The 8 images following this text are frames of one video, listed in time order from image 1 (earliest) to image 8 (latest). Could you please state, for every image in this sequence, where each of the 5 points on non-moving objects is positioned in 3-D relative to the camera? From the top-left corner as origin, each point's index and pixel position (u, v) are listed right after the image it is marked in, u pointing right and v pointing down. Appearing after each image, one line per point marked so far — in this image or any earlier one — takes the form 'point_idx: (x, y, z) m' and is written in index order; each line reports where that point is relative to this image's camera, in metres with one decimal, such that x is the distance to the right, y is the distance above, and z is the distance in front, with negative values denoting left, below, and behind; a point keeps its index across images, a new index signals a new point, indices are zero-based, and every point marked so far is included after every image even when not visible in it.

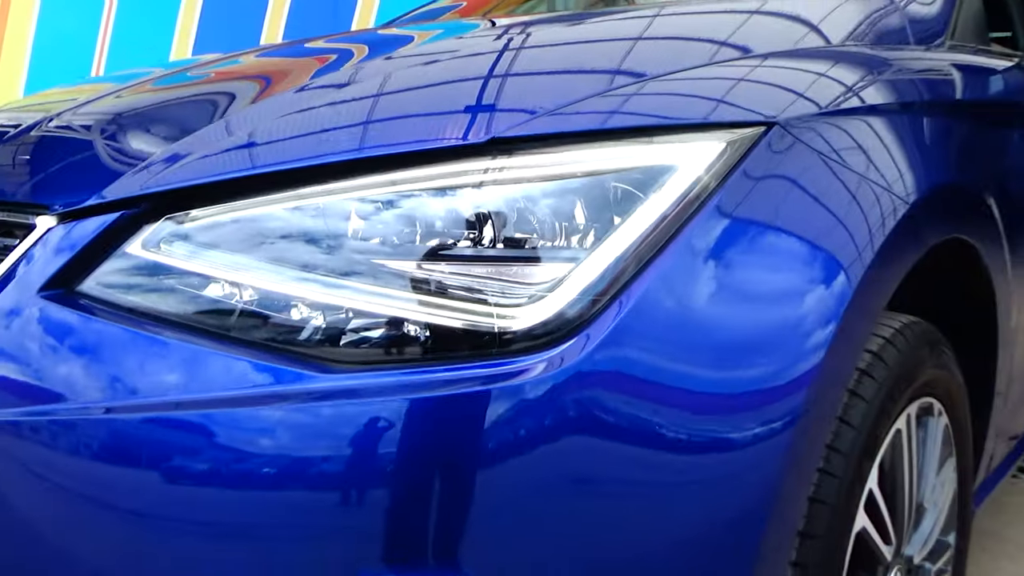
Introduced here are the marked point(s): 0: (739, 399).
0: (+0.3, -0.1, +0.8) m
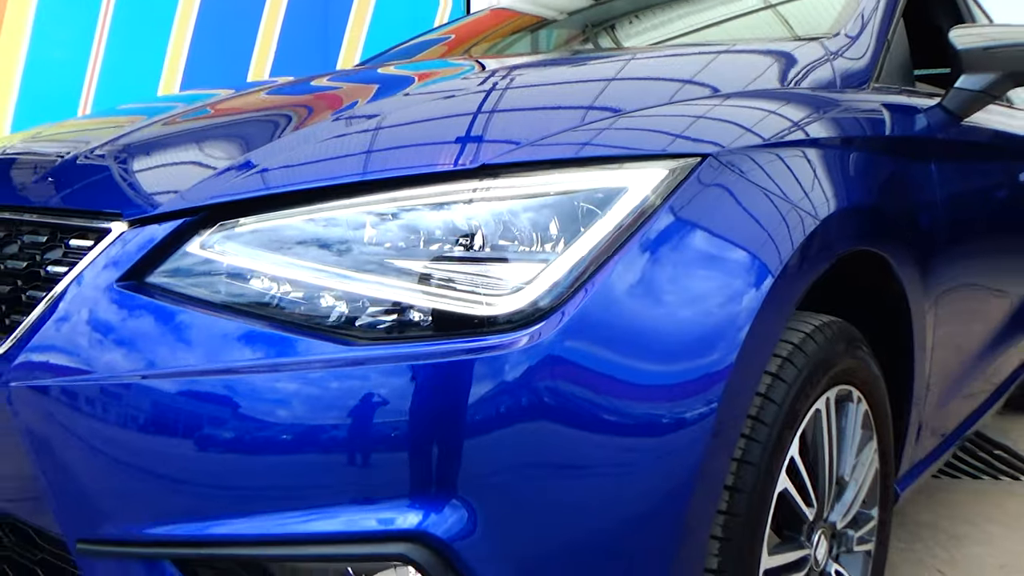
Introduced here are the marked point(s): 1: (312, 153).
0: (+0.2, -0.1, +0.9) m
1: (-0.3, +0.2, +1.1) m
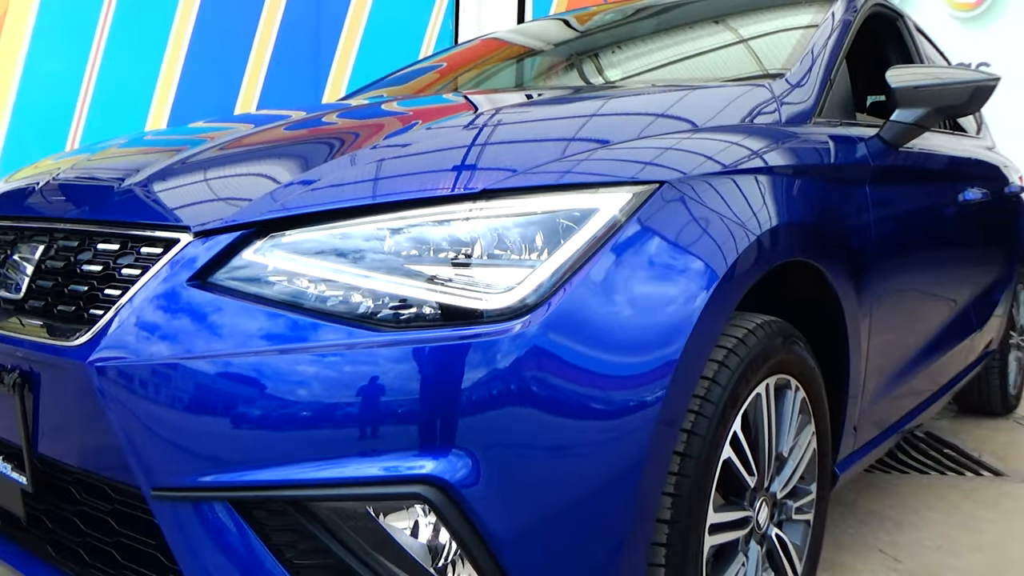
0: (+0.2, -0.1, +1.2) m
1: (-0.3, +0.2, +1.3) m
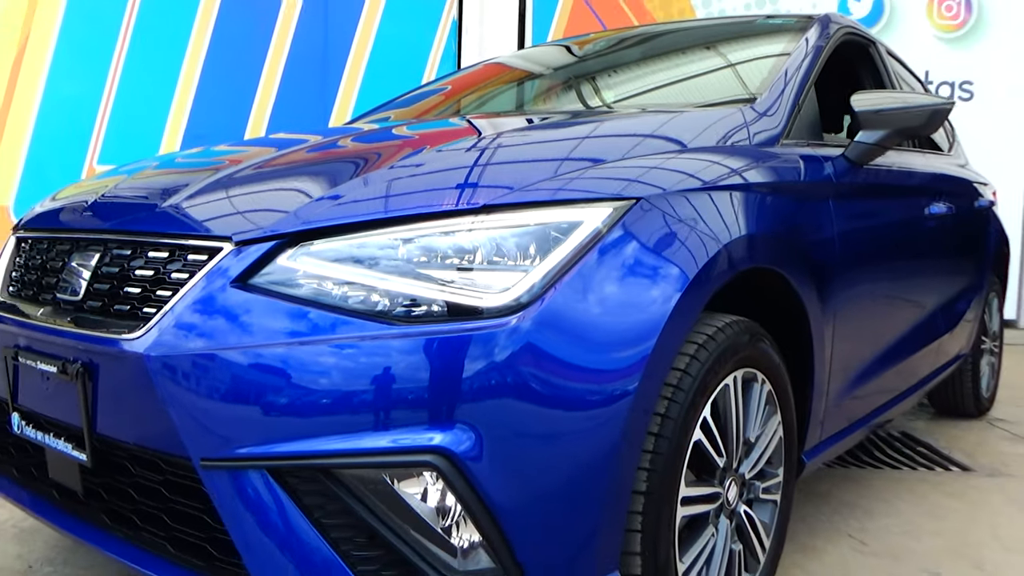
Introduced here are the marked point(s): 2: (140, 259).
0: (+0.2, -0.1, +1.4) m
1: (-0.3, +0.2, +1.5) m
2: (-0.7, +0.1, +1.4) m
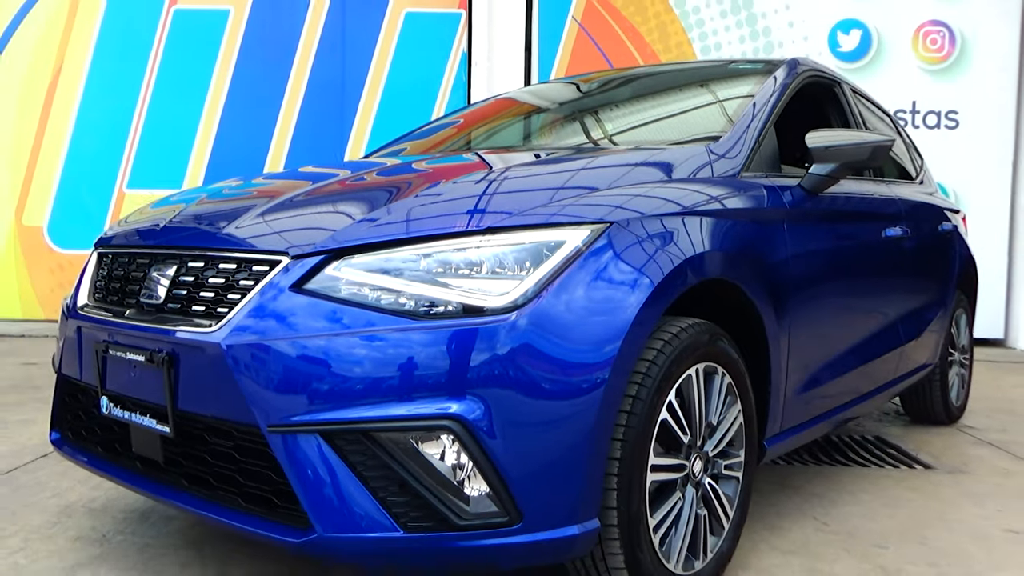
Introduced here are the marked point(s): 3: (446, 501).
0: (+0.2, -0.1, +1.7) m
1: (-0.3, +0.2, +1.8) m
2: (-0.7, 0.0, +1.8) m
3: (-0.1, -0.4, +1.6) m
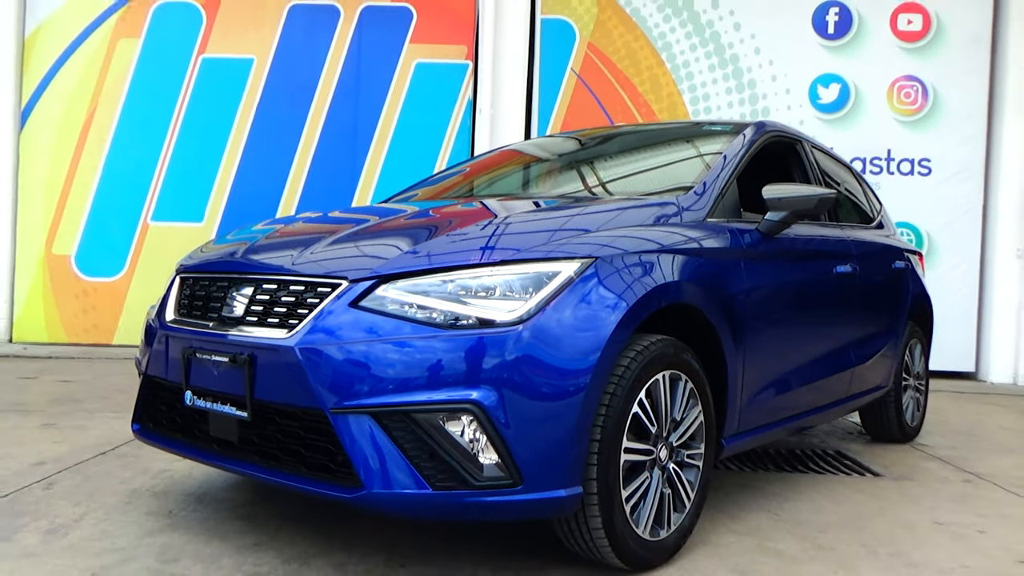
0: (+0.2, -0.2, +2.2) m
1: (-0.3, +0.1, +2.3) m
2: (-0.7, 0.0, +2.3) m
3: (-0.1, -0.5, +2.1) m
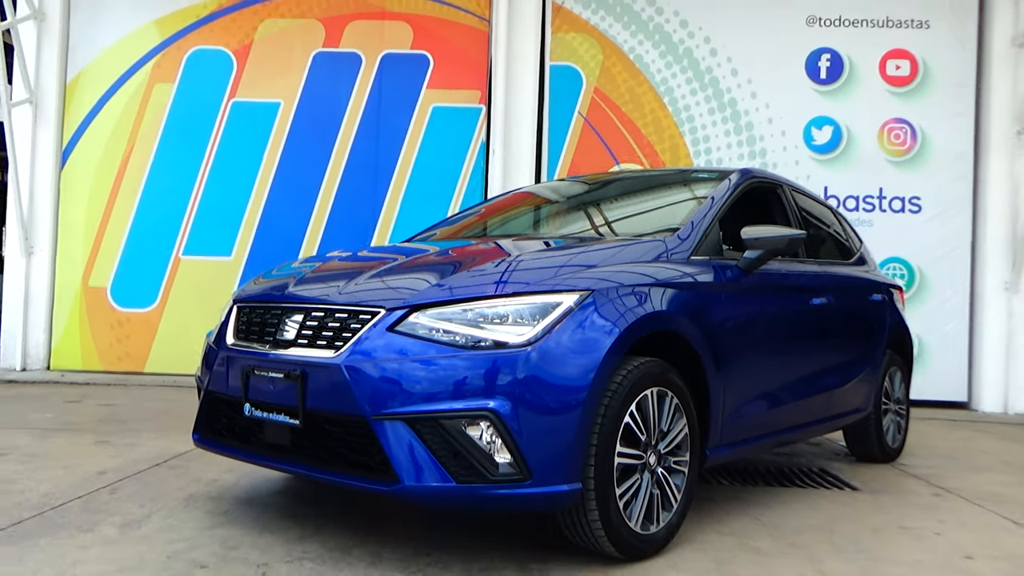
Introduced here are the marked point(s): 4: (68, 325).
0: (+0.3, -0.3, +2.6) m
1: (-0.3, 0.0, +2.8) m
2: (-0.7, -0.1, +2.7) m
3: (-0.1, -0.6, +2.5) m
4: (-4.7, -0.4, +8.0) m
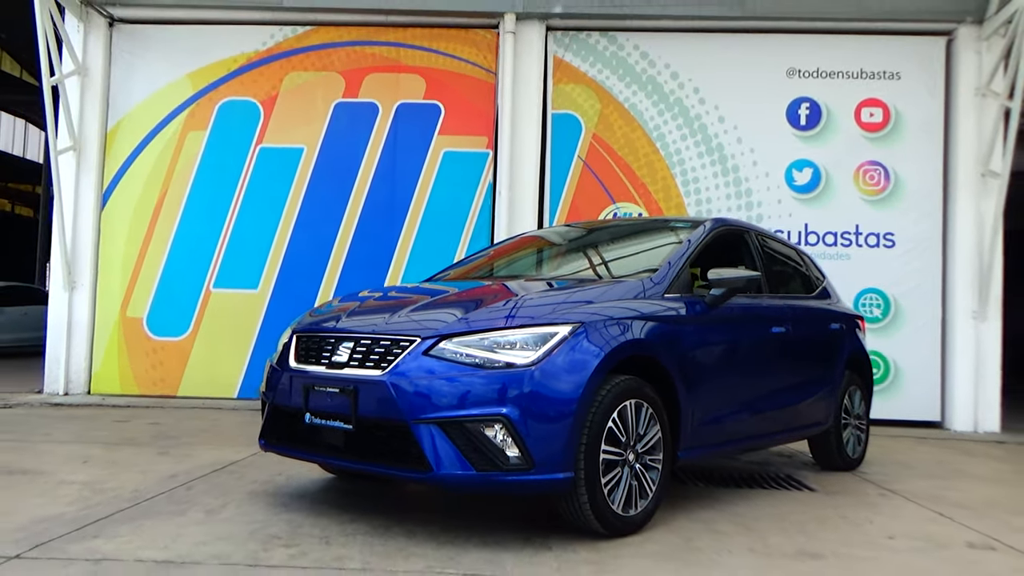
0: (+0.3, -0.4, +3.3) m
1: (-0.2, -0.1, +3.5) m
2: (-0.6, -0.3, +3.4) m
3: (-0.1, -0.7, +3.2) m
4: (-4.6, -0.8, +8.8) m
